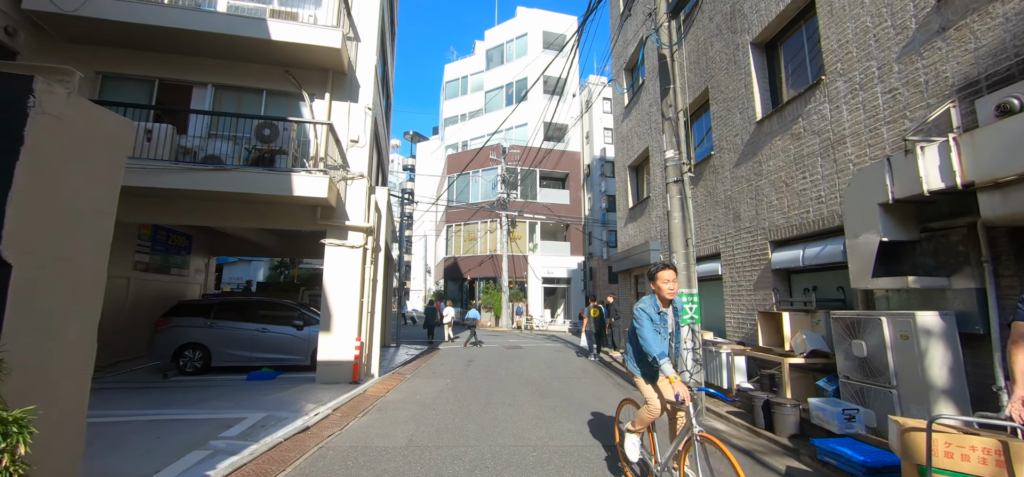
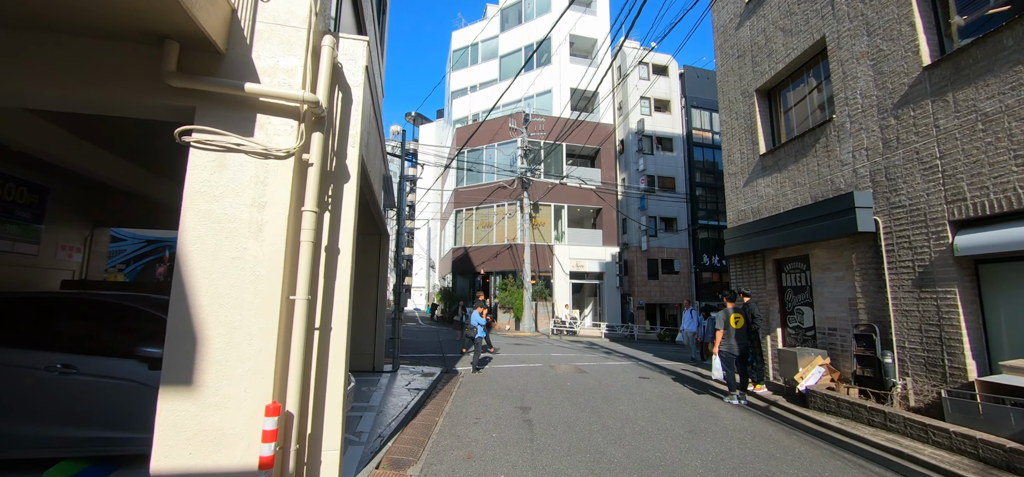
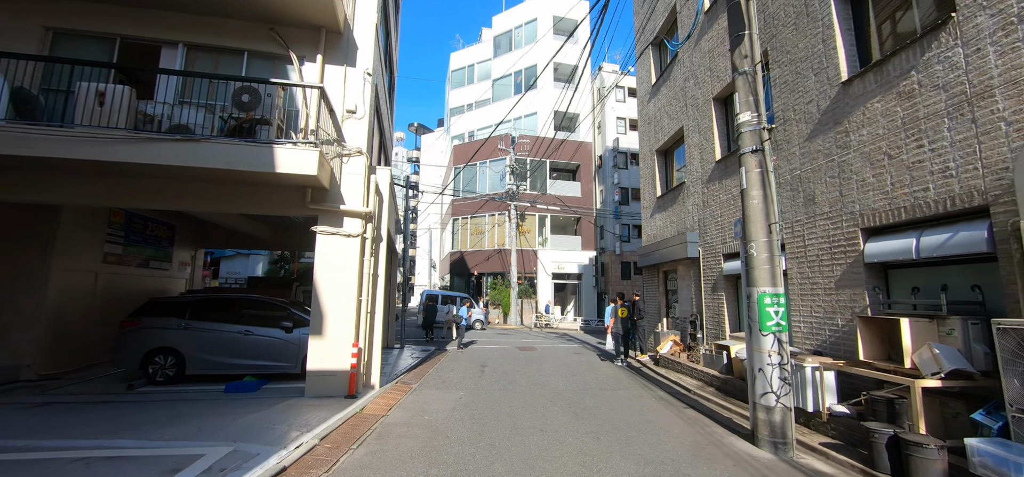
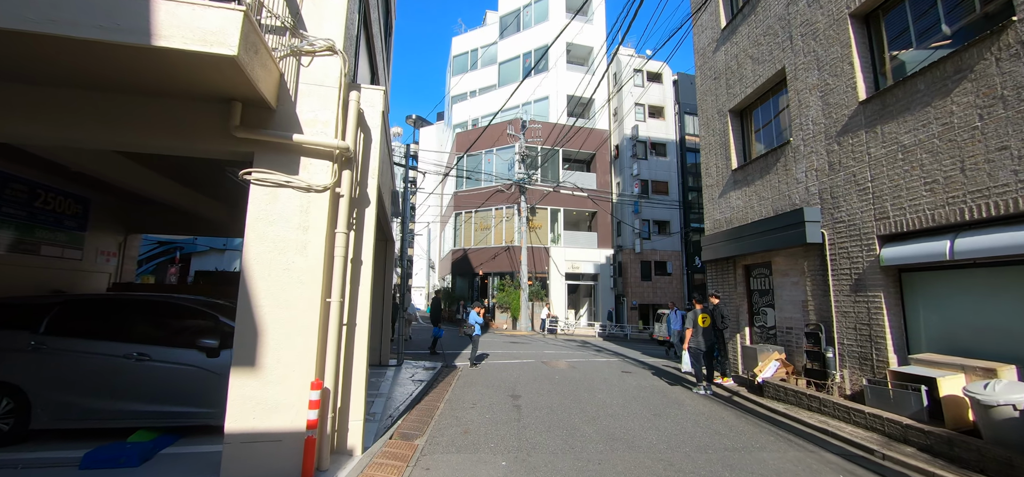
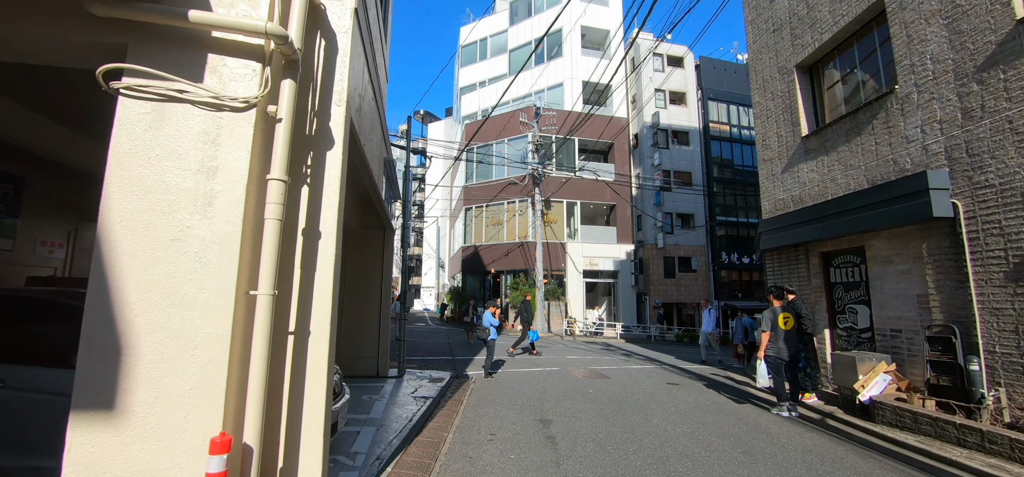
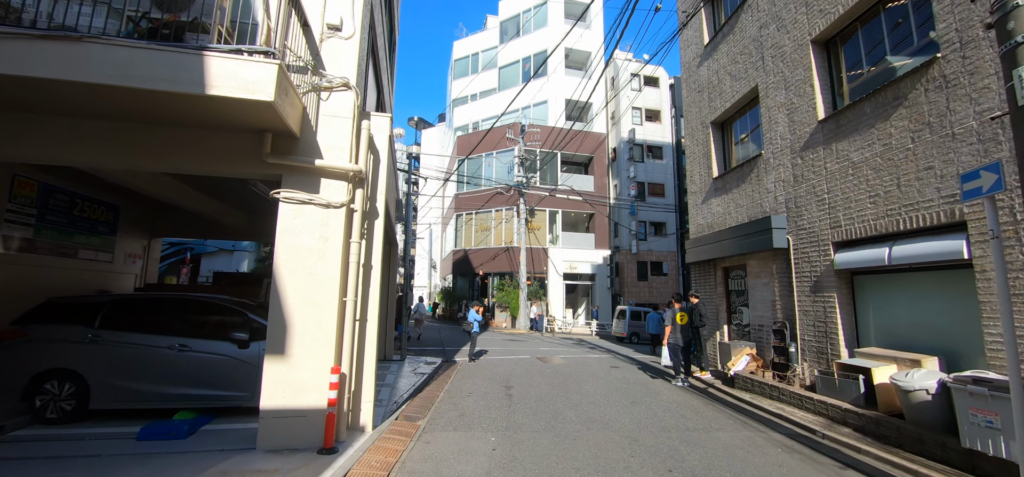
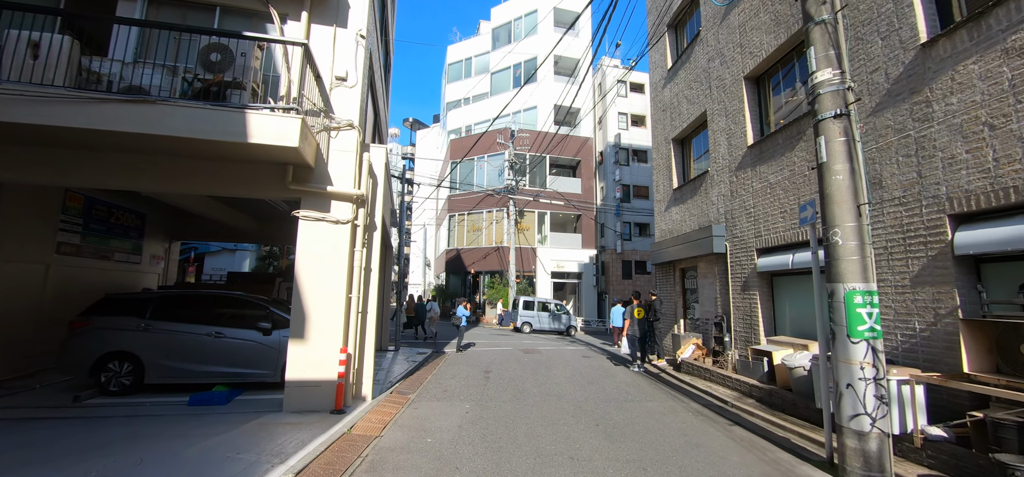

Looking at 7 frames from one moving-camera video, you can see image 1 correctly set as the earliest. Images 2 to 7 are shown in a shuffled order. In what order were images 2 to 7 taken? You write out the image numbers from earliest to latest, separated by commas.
3, 7, 6, 4, 2, 5
